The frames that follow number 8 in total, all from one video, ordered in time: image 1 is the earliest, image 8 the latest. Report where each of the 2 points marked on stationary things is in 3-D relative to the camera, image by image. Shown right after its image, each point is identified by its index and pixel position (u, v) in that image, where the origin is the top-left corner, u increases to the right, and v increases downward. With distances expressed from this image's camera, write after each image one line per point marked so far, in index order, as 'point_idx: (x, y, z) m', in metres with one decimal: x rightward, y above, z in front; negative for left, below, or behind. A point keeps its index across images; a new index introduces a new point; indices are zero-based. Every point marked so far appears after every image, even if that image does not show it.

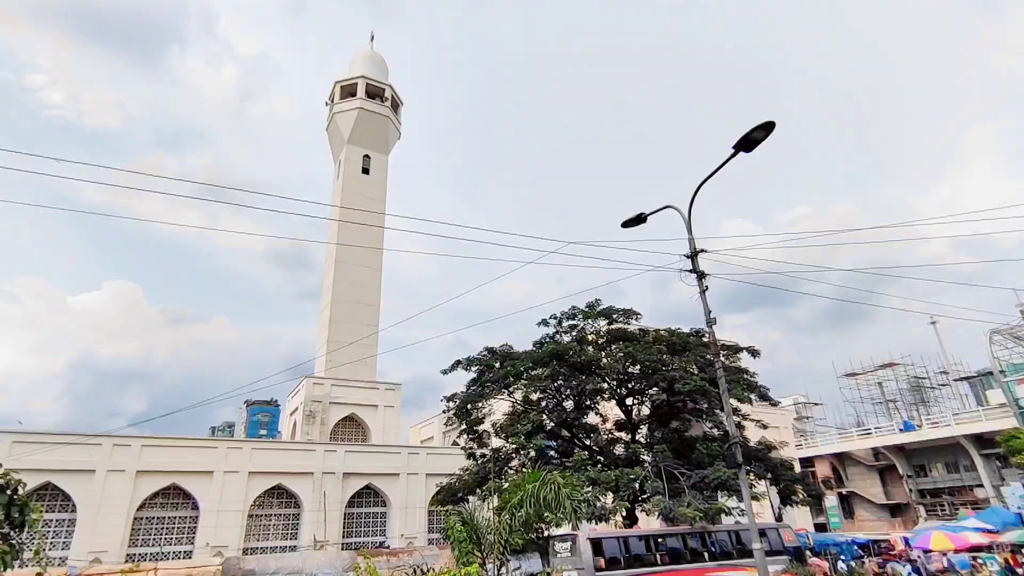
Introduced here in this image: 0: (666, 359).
0: (+4.8, -2.0, +15.9) m
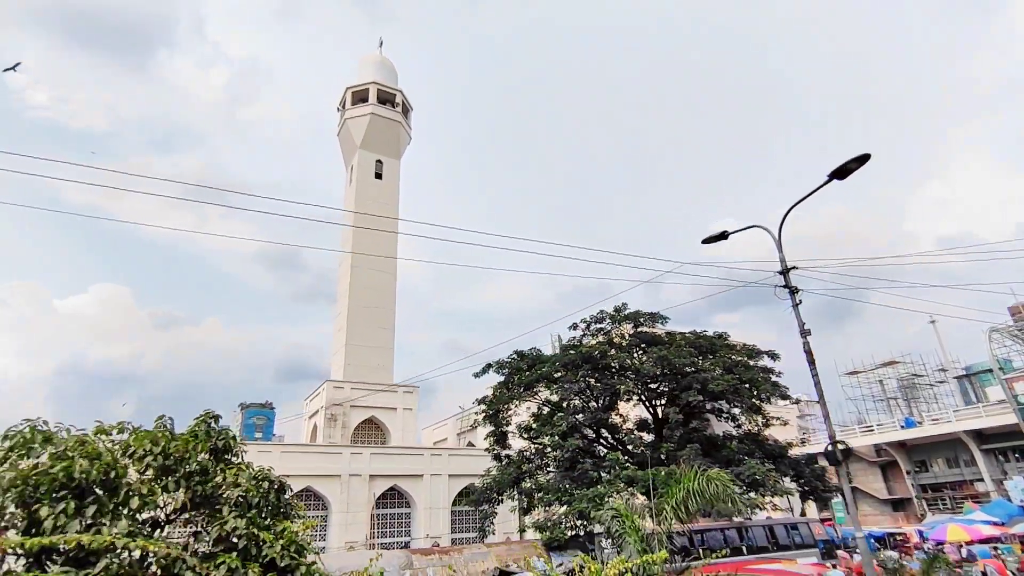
0: (+5.7, -2.2, +16.4) m
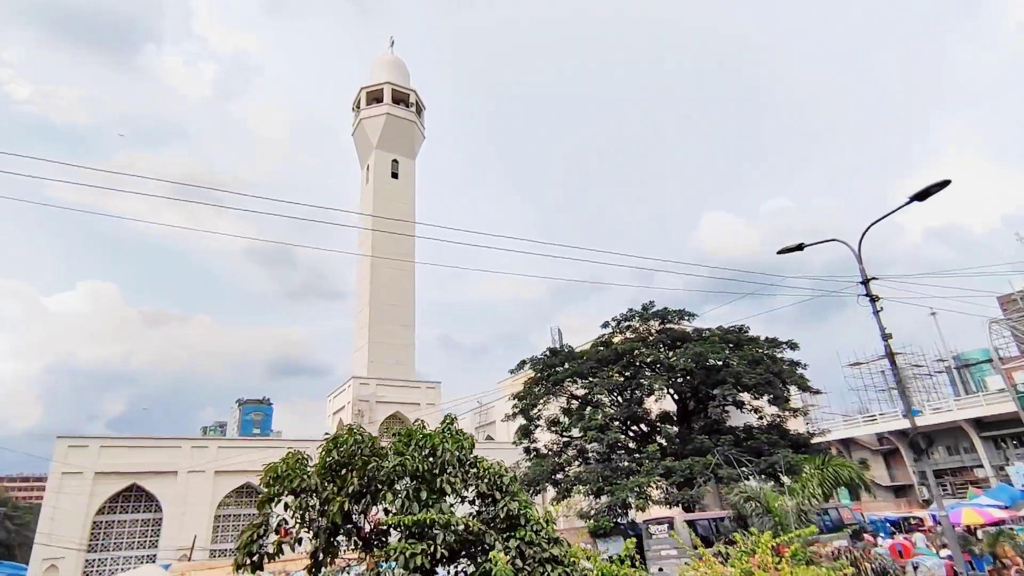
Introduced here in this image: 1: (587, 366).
0: (+6.9, -2.1, +17.2) m
1: (+2.8, -2.6, +18.8) m
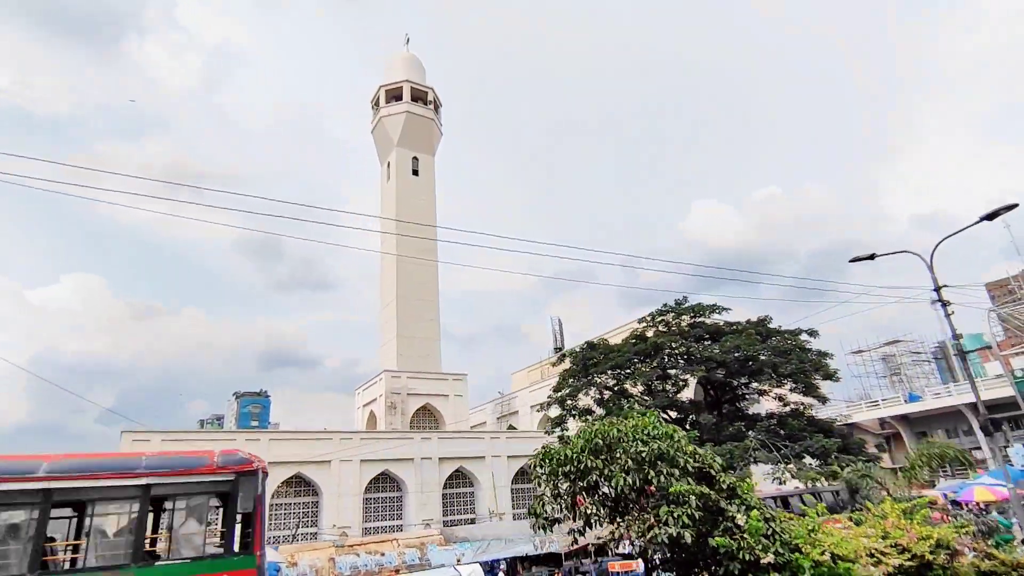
0: (+8.3, -2.0, +18.3) m
1: (+4.2, -2.5, +19.8) m
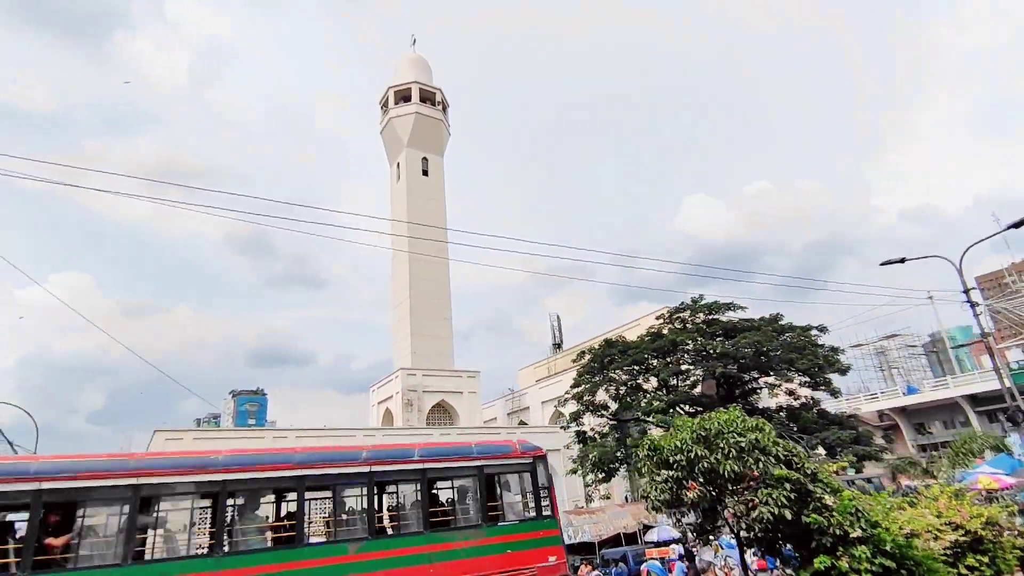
0: (+9.0, -1.9, +18.9) m
1: (+4.9, -2.4, +20.4) m
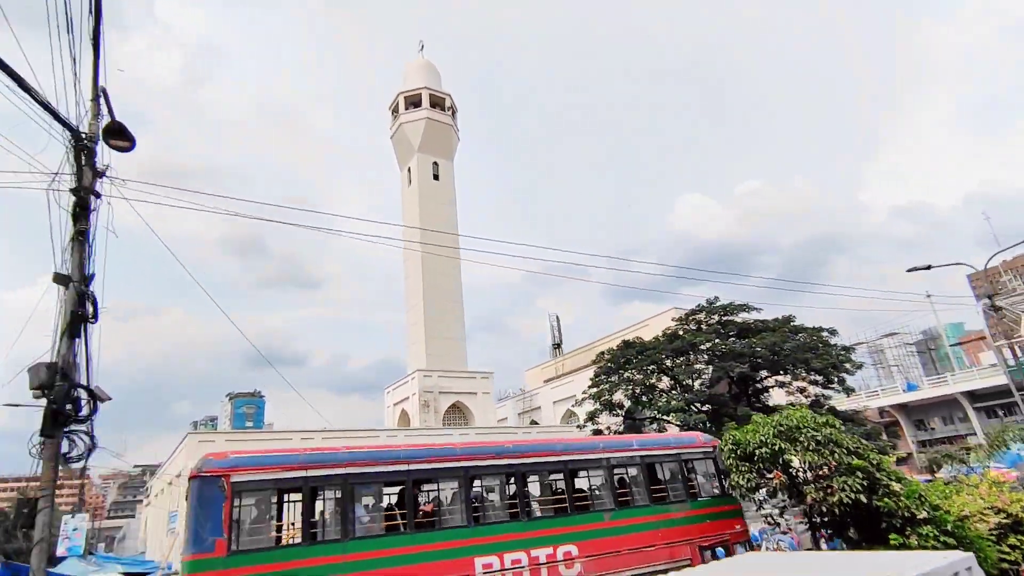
0: (+9.8, -2.0, +19.6) m
1: (+5.7, -2.5, +21.1) m
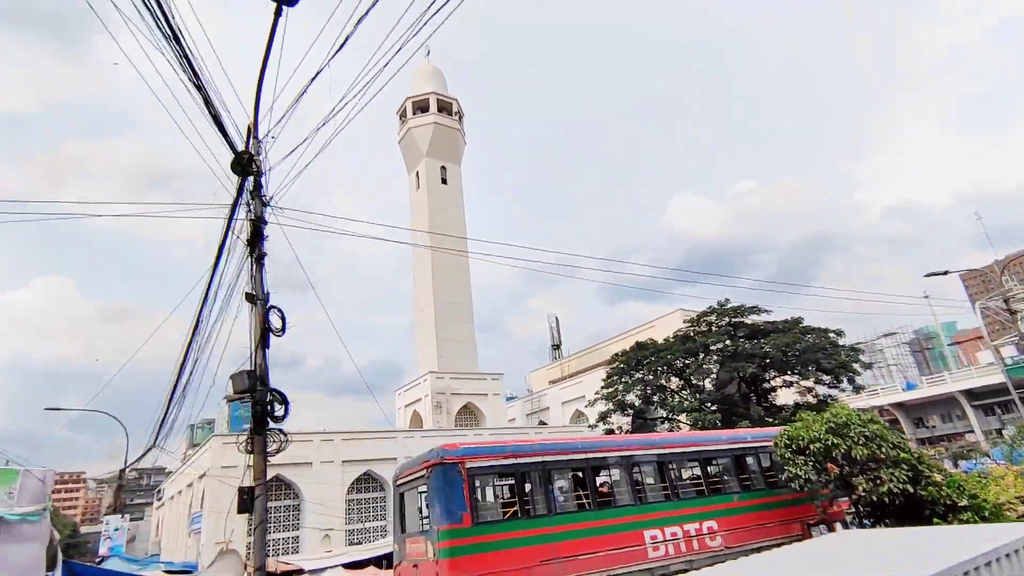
0: (+10.5, -2.1, +20.2) m
1: (+6.3, -2.6, +21.6) m
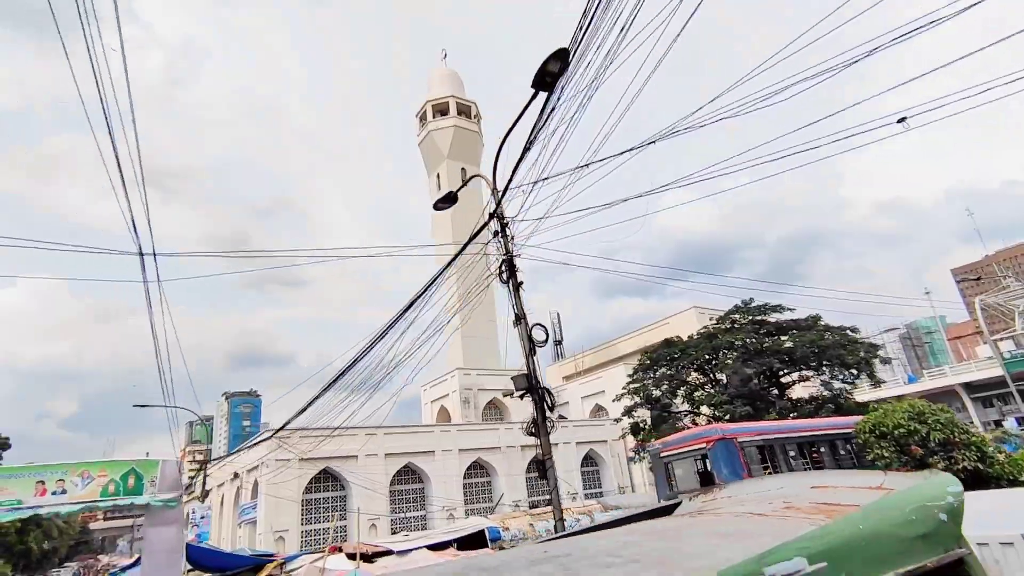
0: (+11.9, -2.0, +21.4) m
1: (+7.7, -2.6, +22.7) m
